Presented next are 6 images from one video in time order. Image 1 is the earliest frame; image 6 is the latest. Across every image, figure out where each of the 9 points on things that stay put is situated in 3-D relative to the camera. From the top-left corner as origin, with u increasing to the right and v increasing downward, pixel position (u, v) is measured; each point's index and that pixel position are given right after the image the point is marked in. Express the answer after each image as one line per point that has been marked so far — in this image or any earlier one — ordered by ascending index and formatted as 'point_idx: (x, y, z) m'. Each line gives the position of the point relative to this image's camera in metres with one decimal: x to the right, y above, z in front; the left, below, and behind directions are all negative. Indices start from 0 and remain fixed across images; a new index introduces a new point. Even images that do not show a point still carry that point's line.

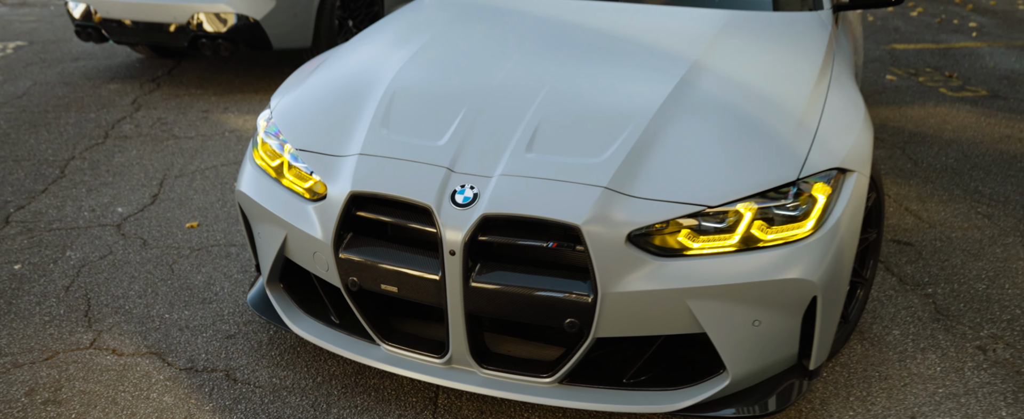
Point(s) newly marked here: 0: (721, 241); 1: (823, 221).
0: (+0.6, -0.1, +1.8) m
1: (+0.8, 0.0, +1.9) m
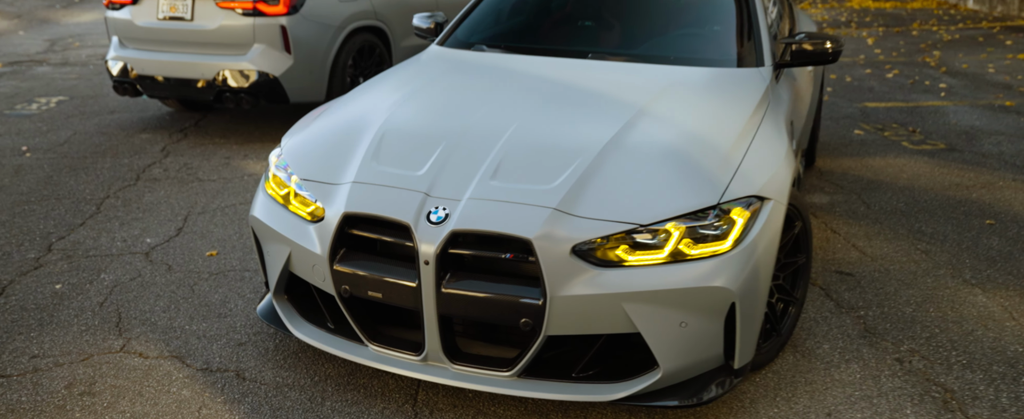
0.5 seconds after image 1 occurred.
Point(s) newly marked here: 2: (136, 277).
0: (+0.4, -0.2, +2.2) m
1: (+0.7, -0.1, +2.2) m
2: (-1.9, -0.3, +3.5) m
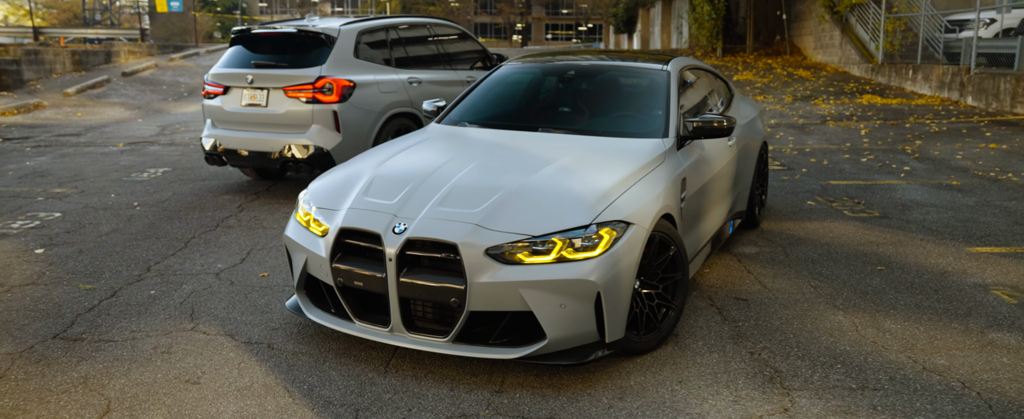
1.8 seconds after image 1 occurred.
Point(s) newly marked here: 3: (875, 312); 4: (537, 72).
0: (+0.1, -0.2, +3.1) m
1: (+0.4, -0.2, +3.2) m
2: (-2.1, -0.5, +4.7) m
3: (+2.0, -0.6, +3.8) m
4: (+0.2, +1.0, +5.2) m
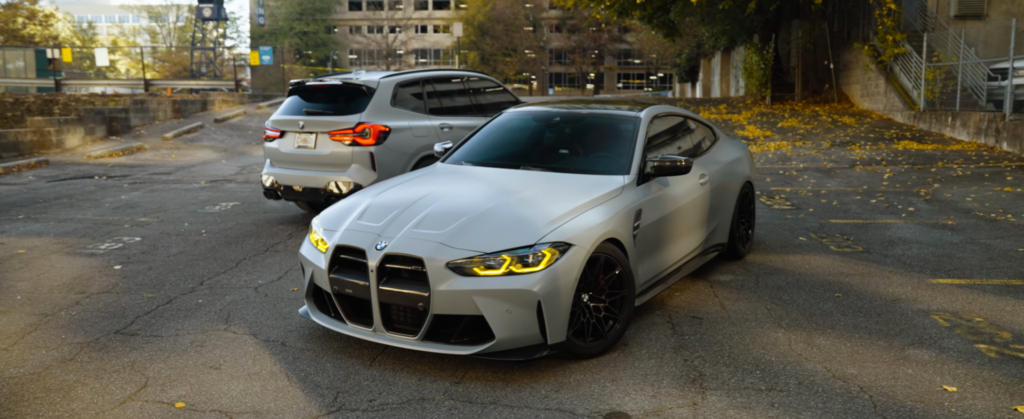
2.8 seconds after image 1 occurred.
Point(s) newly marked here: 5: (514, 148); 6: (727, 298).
0: (-0.1, -0.3, +3.7) m
1: (+0.2, -0.3, +3.8) m
2: (-2.1, -0.7, +5.5) m
3: (+1.8, -0.7, +4.2) m
4: (+0.2, +0.8, +5.9) m
5: (0.0, +0.5, +5.6) m
6: (+1.5, -0.6, +4.8) m
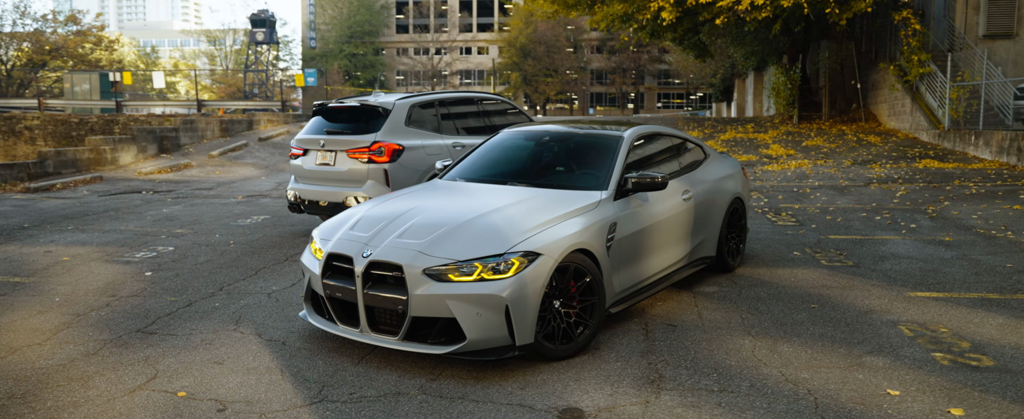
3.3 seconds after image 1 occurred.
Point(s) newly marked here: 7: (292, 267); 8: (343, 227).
0: (-0.3, -0.4, +4.0) m
1: (0.0, -0.3, +4.0) m
2: (-2.2, -0.8, +5.9) m
3: (+1.7, -0.8, +4.3) m
4: (+0.2, +0.7, +6.2) m
5: (0.0, +0.4, +5.9) m
6: (+1.4, -0.7, +5.0) m
7: (-2.3, -0.6, +7.1) m
8: (-1.1, -0.1, +4.8) m
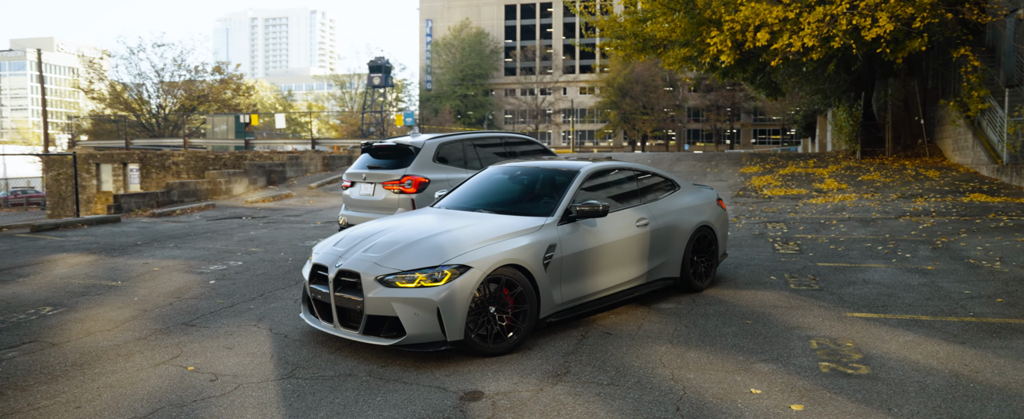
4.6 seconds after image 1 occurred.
0: (-0.7, -0.4, +4.7) m
1: (-0.4, -0.4, +4.7) m
2: (-2.3, -1.0, +6.9) m
3: (+1.2, -0.9, +4.7) m
4: (+0.1, +0.5, +6.9) m
5: (-0.2, +0.2, +6.6) m
6: (+1.1, -0.9, +5.4) m
7: (-2.2, -0.8, +8.1) m
8: (-1.4, -0.2, +5.6) m
